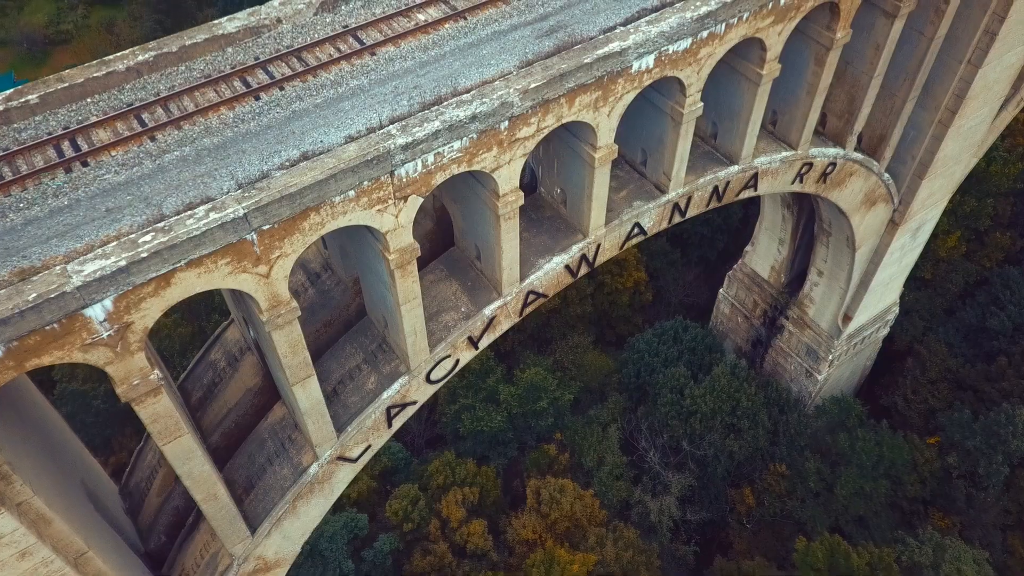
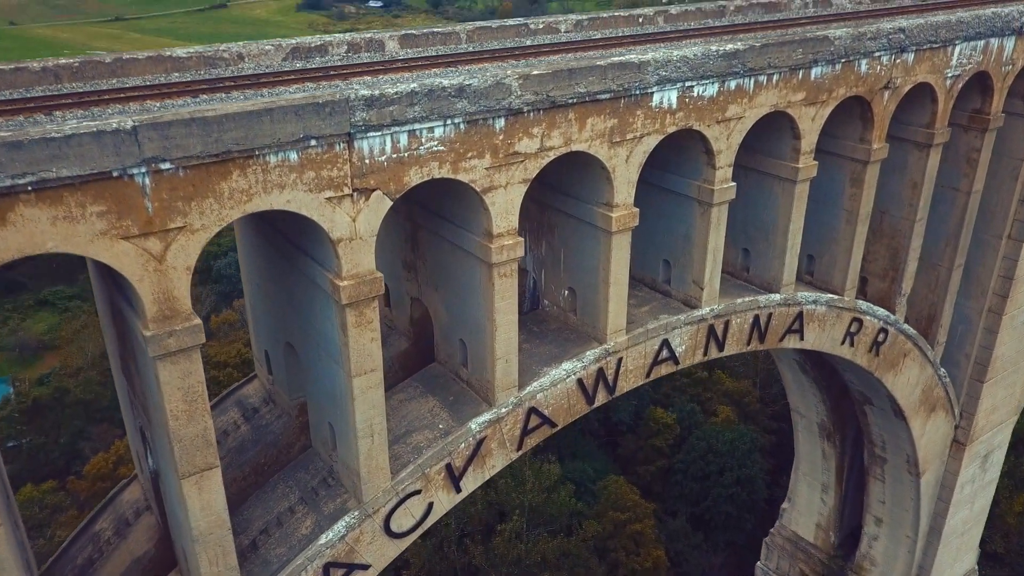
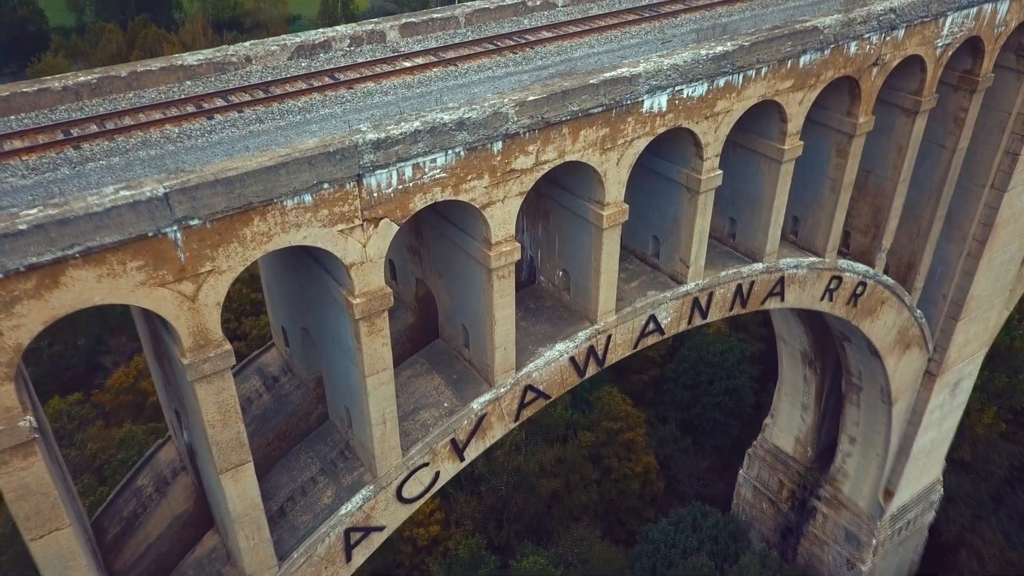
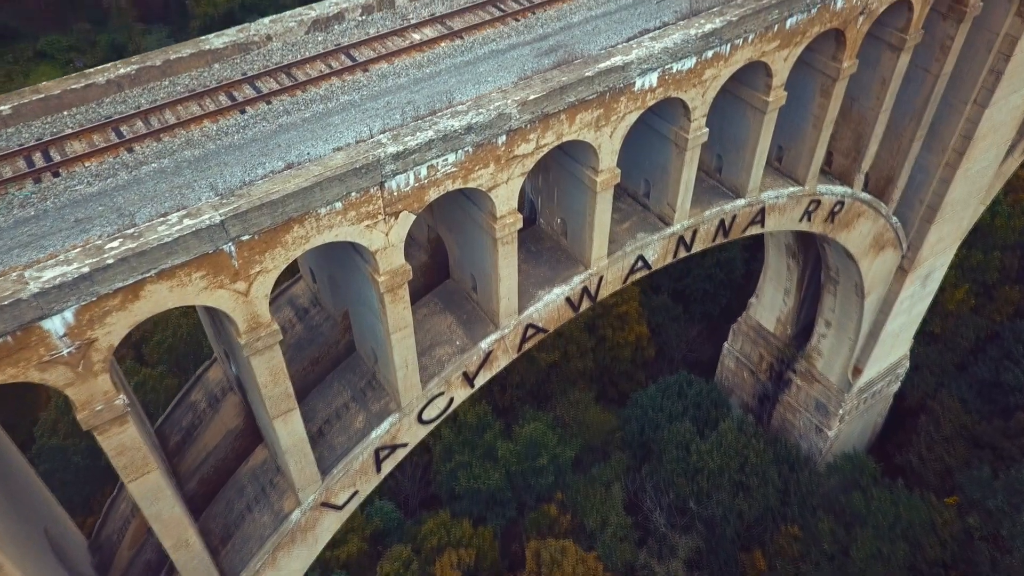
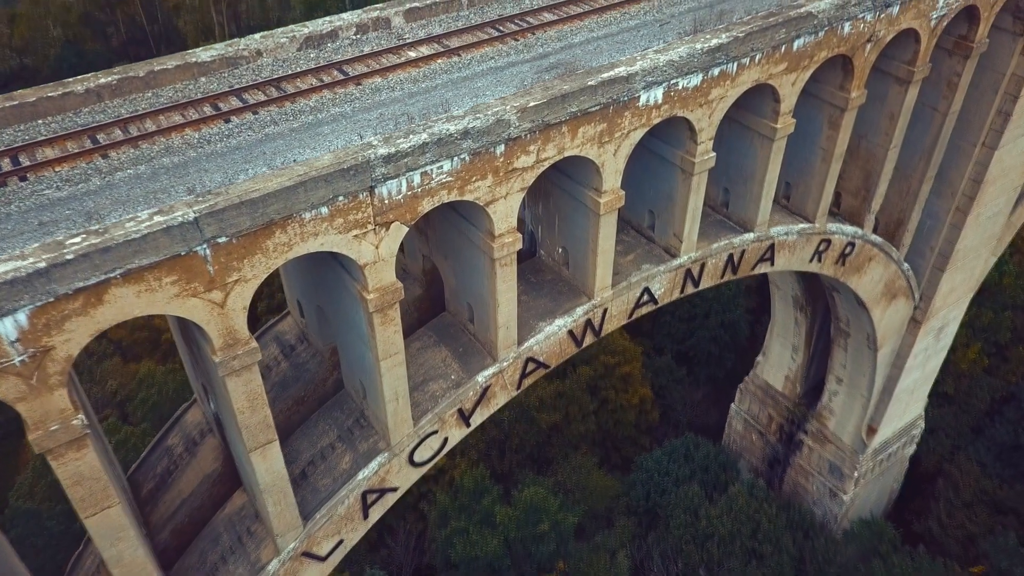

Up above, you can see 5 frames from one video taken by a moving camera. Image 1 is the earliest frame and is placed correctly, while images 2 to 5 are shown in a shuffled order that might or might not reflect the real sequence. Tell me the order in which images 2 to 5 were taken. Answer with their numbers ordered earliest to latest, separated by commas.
4, 5, 3, 2
